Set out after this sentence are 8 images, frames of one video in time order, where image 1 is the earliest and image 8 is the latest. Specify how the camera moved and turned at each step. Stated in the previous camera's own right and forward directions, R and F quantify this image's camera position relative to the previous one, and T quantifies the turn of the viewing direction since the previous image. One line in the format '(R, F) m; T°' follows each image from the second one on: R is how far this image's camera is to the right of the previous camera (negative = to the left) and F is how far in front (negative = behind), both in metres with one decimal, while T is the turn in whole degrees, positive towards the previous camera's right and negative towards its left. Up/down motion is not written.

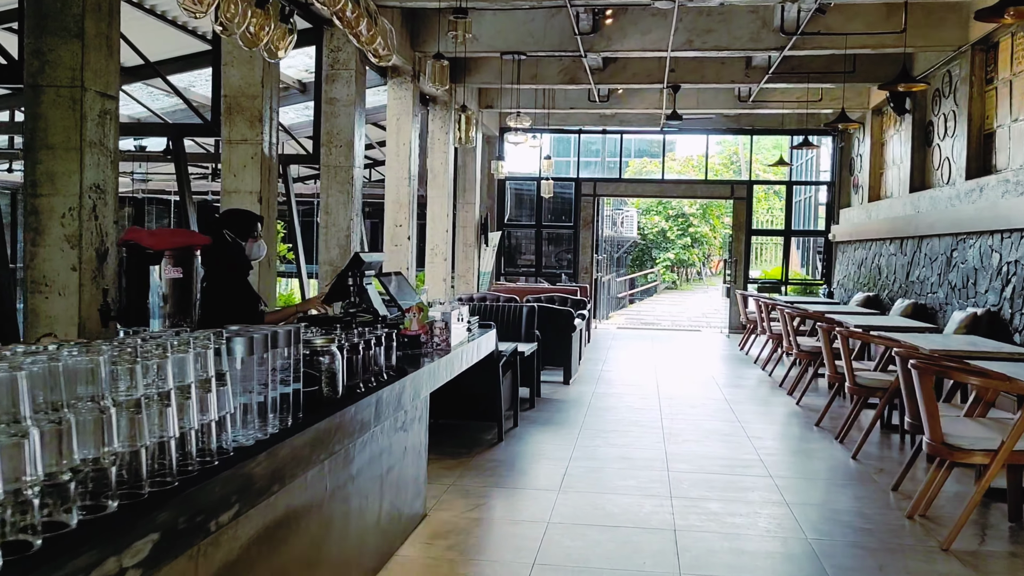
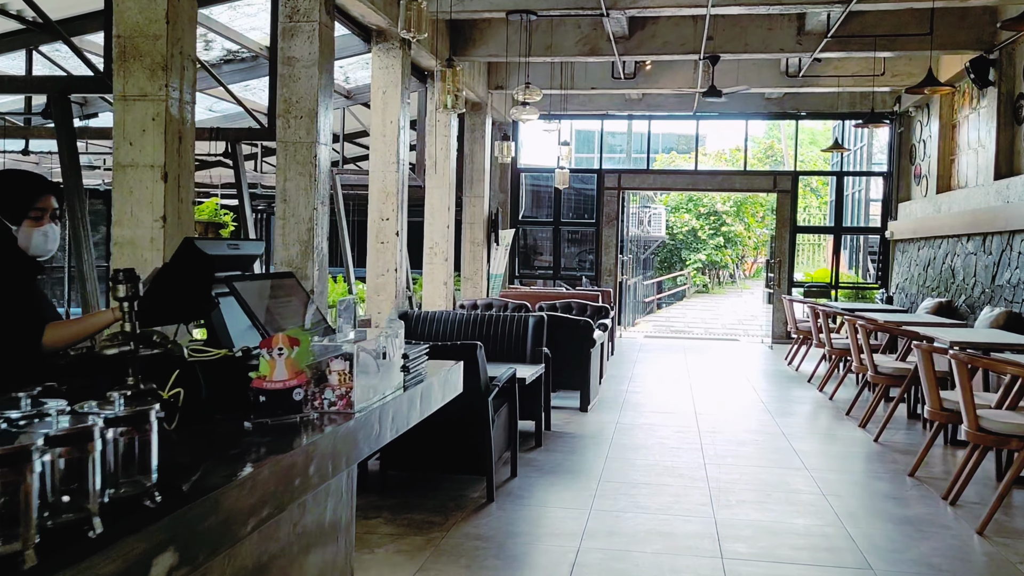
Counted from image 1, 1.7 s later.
(+0.2, +1.6) m; -2°
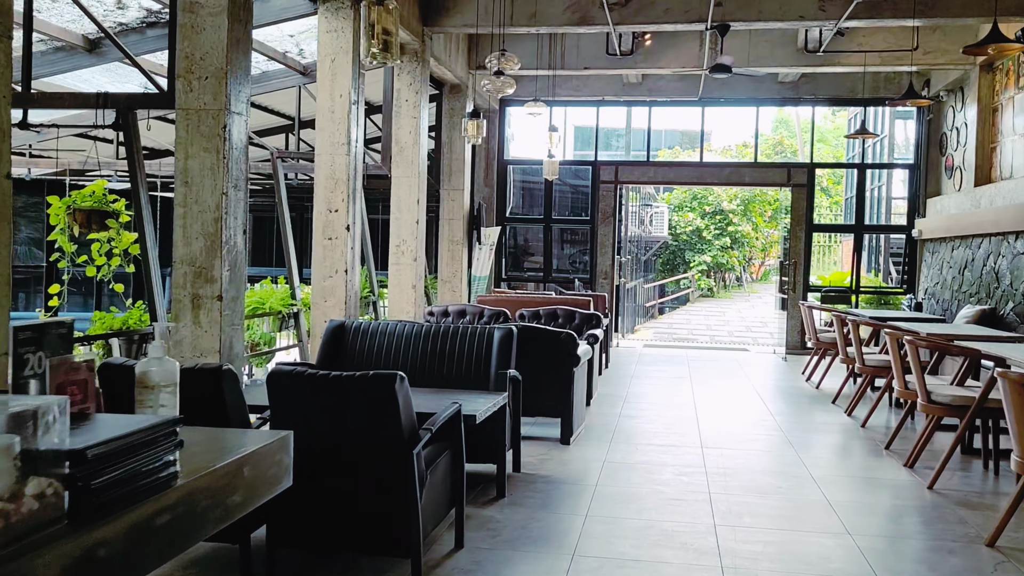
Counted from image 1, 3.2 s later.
(+0.2, +1.3) m; 0°
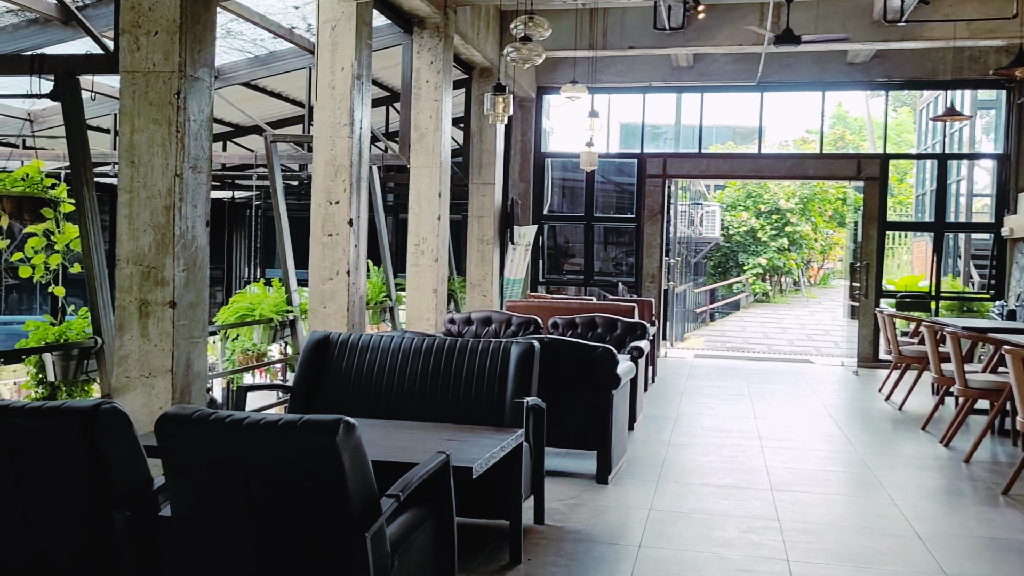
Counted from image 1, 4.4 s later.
(+0.1, +1.0) m; -3°
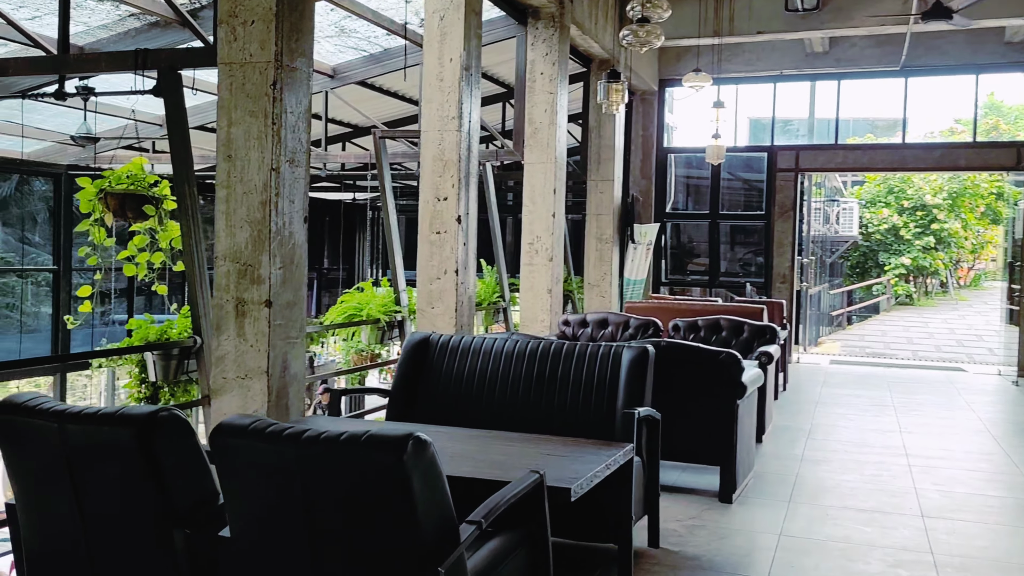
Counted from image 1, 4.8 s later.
(+0.1, +0.3) m; -8°
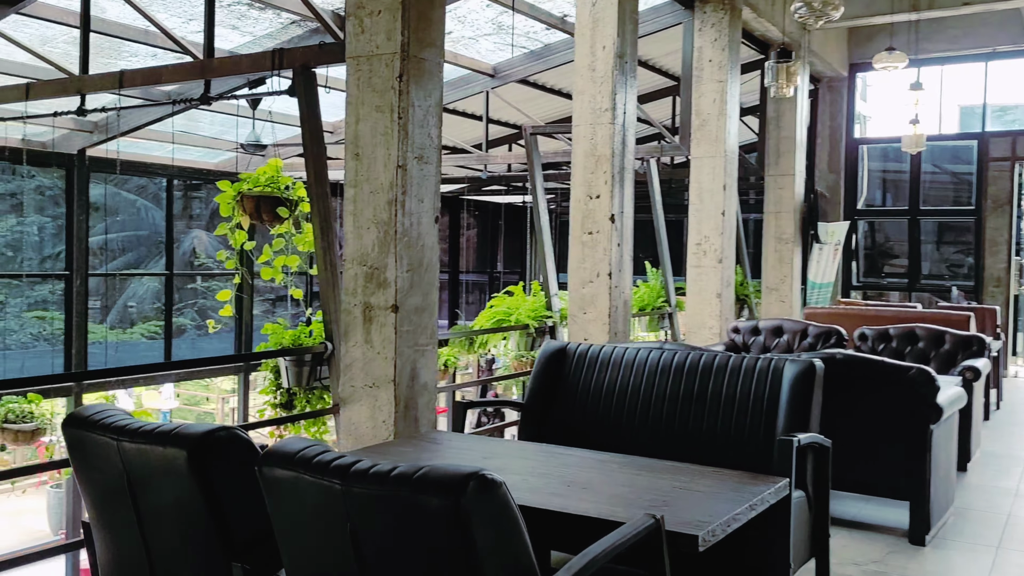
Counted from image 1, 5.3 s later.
(+0.2, +0.4) m; -12°
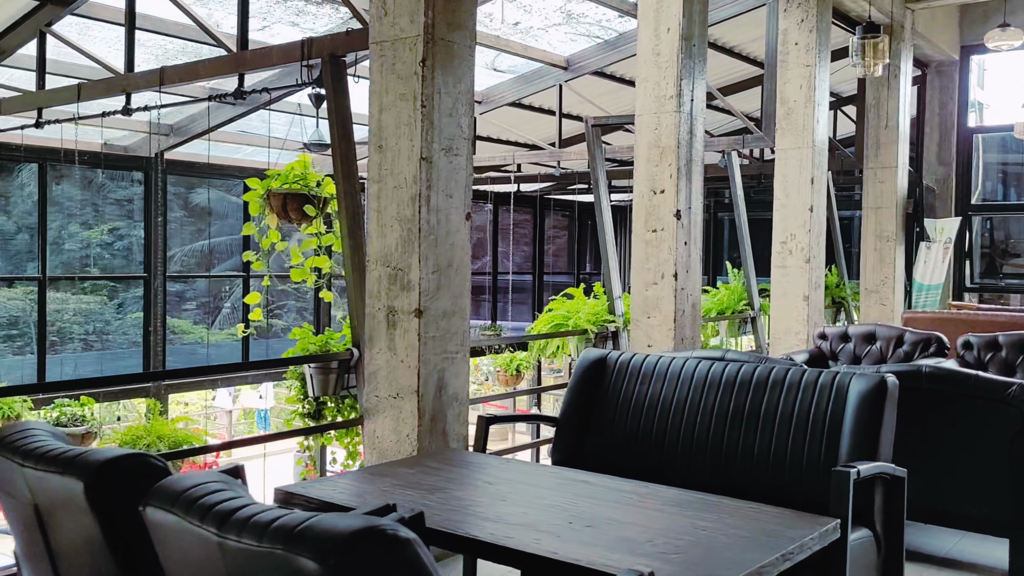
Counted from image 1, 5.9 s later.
(+0.3, +0.3) m; -7°
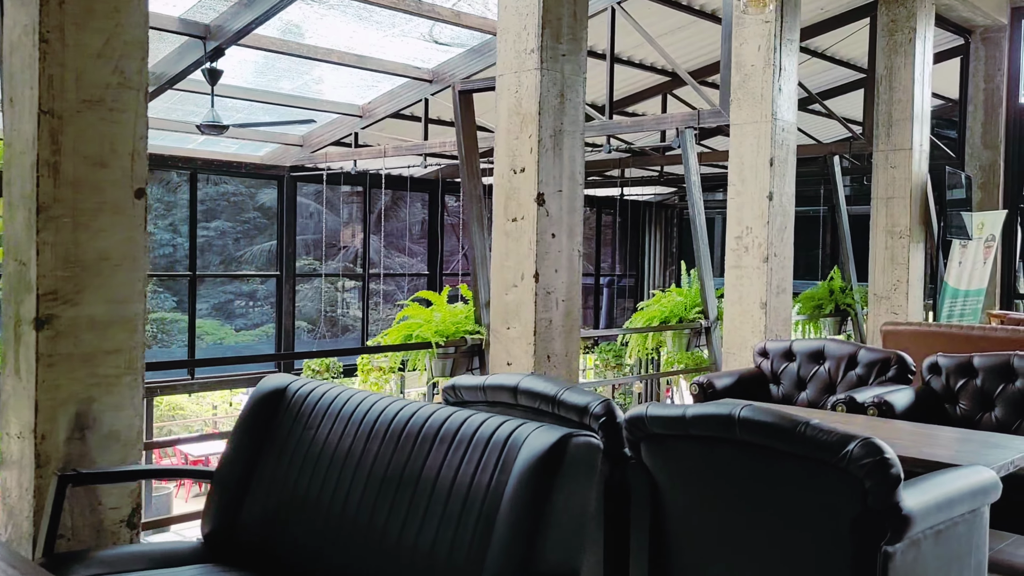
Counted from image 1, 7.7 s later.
(+1.2, +1.0) m; -6°
